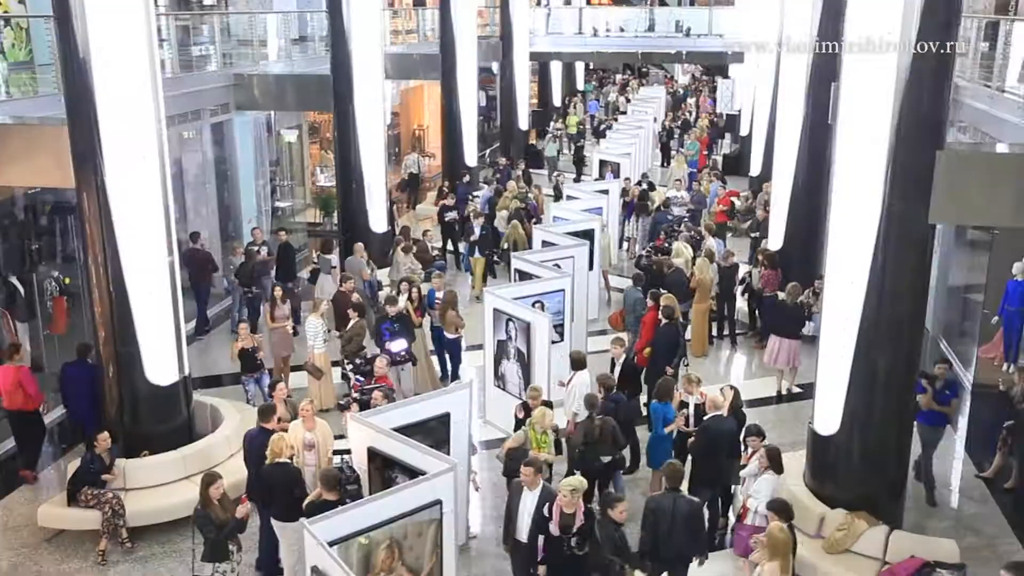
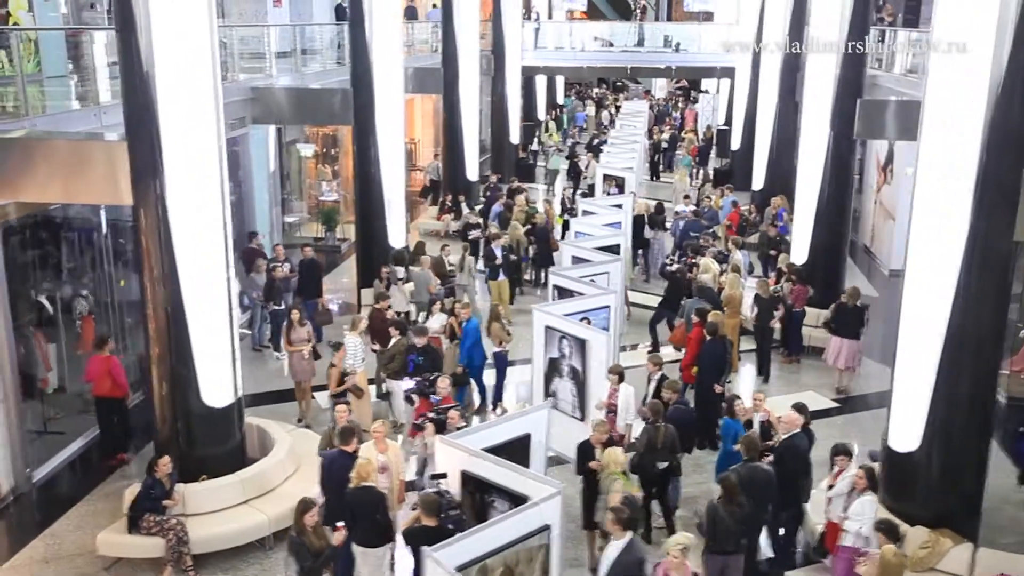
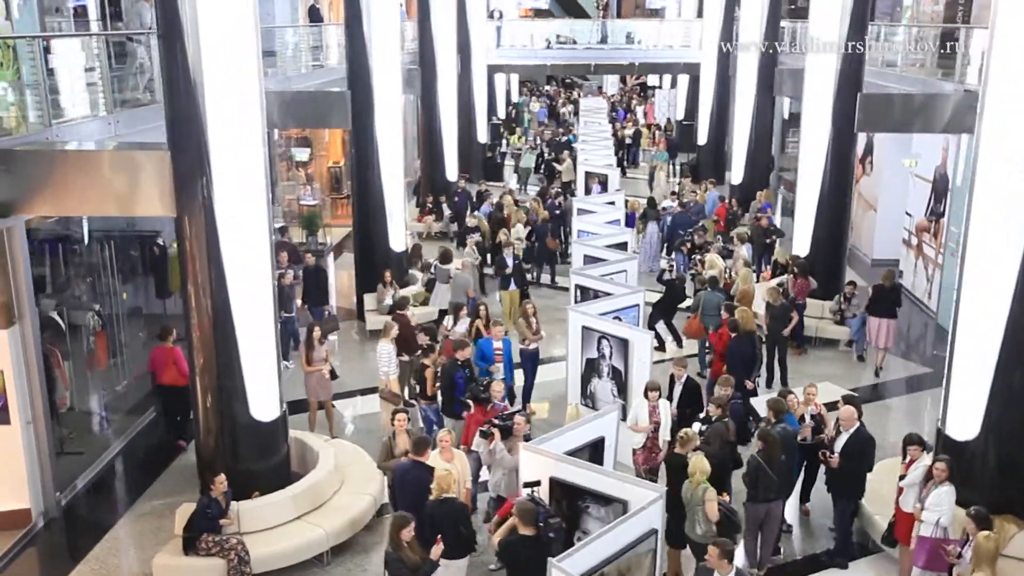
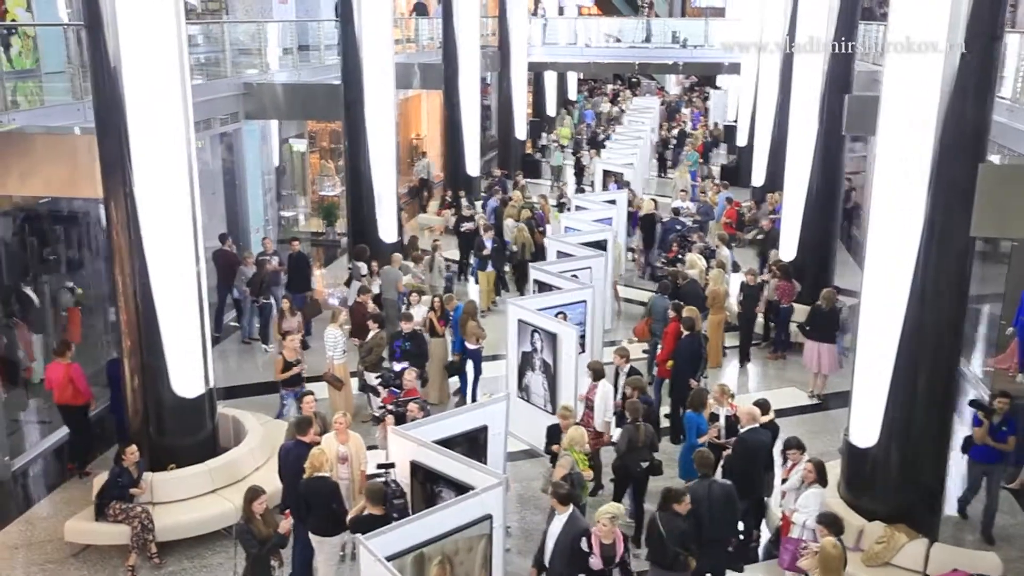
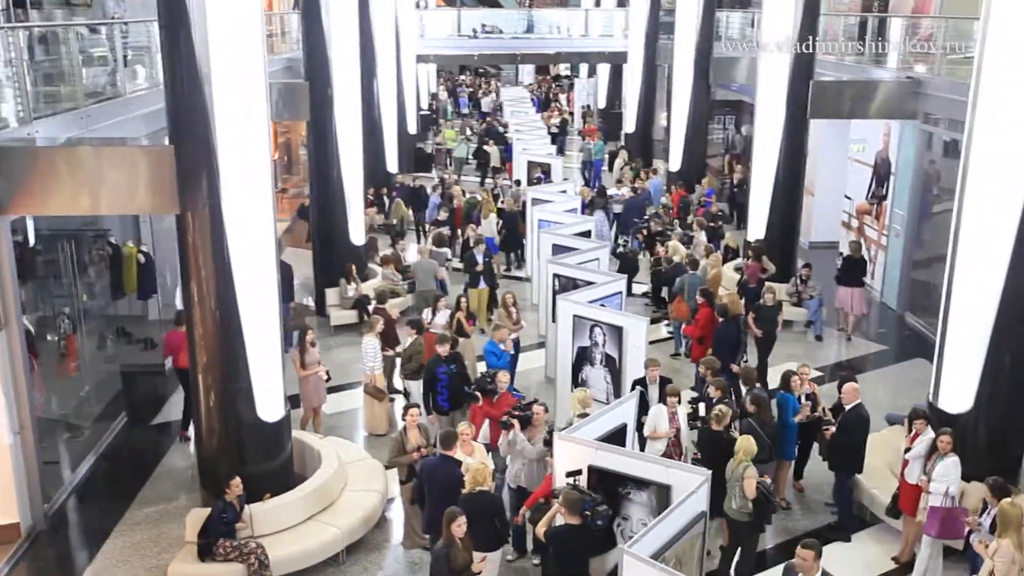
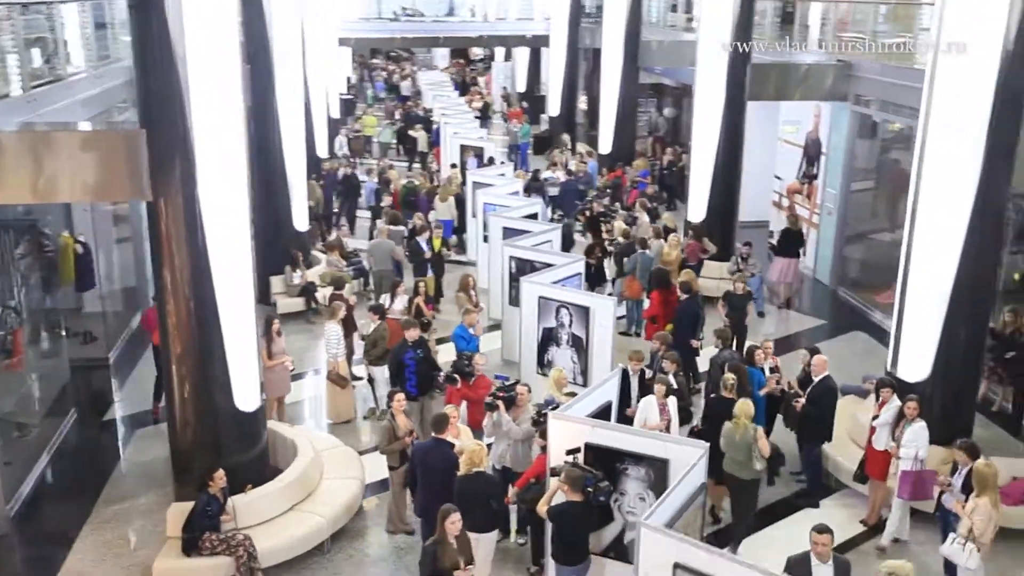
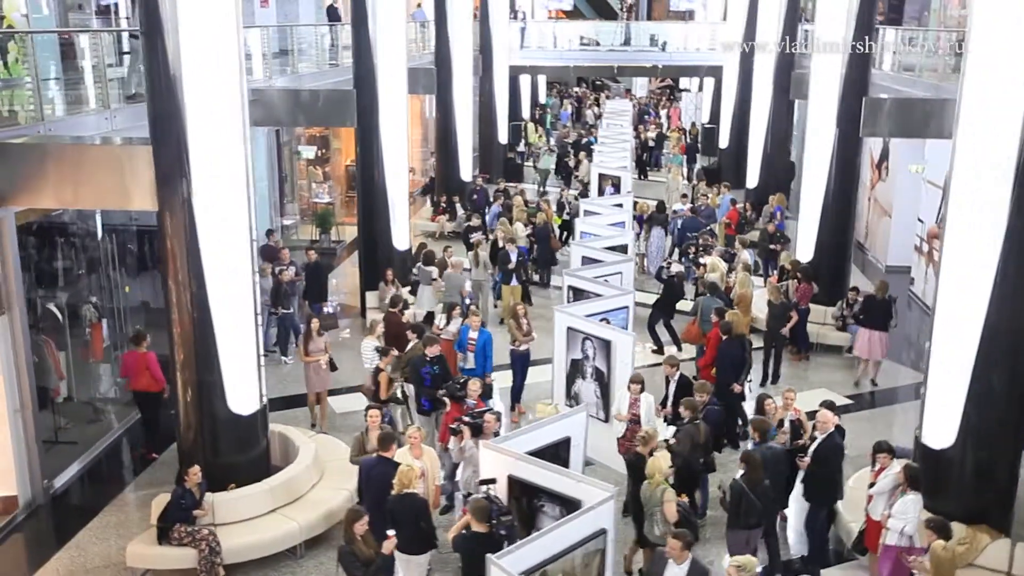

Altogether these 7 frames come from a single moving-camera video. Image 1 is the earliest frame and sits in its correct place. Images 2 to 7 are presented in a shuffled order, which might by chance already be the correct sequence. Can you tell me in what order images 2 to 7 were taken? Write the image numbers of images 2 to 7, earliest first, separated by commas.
4, 2, 7, 3, 5, 6
